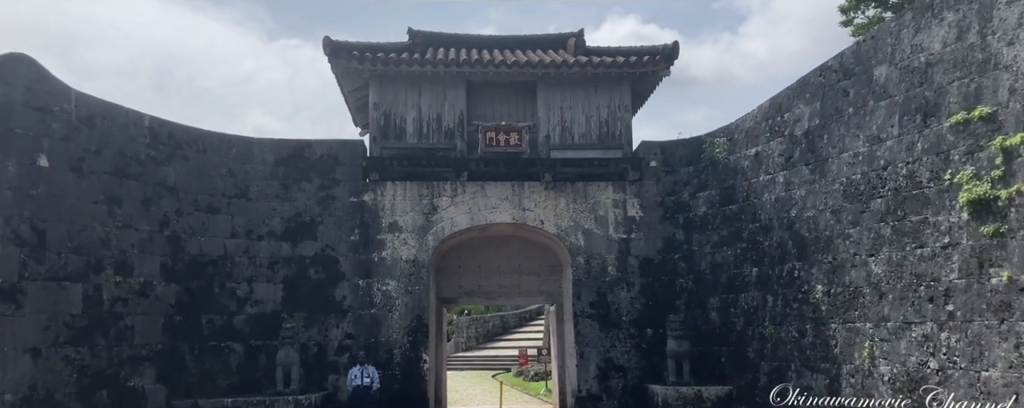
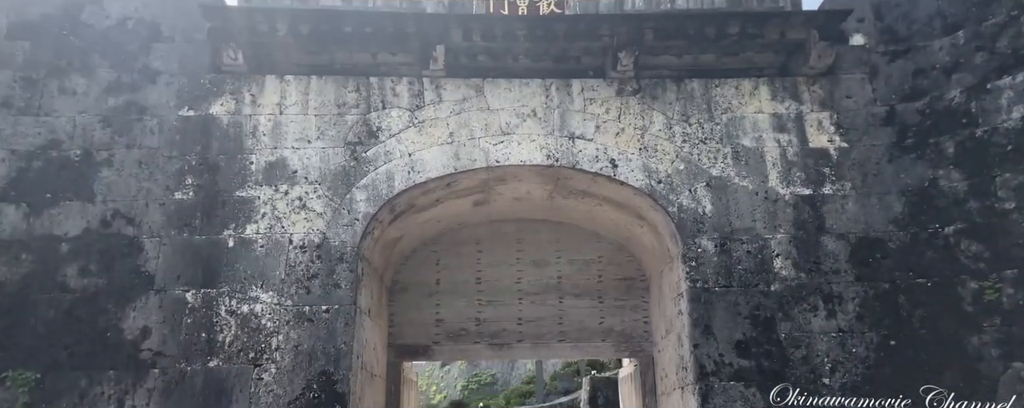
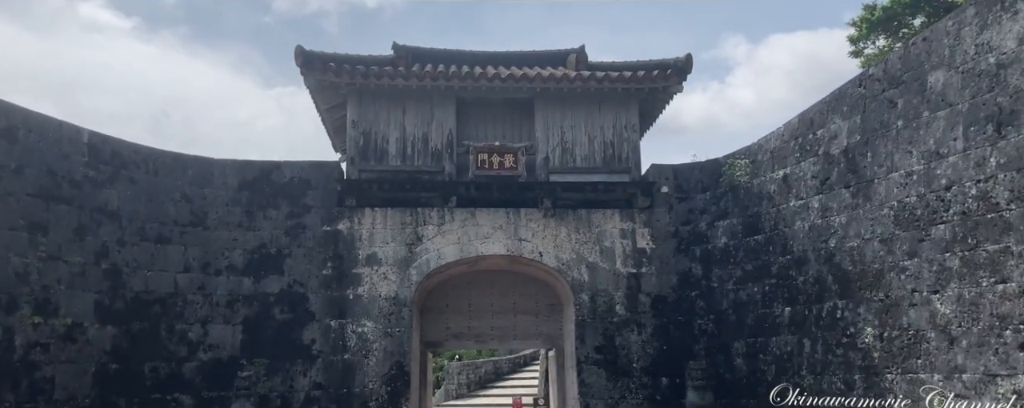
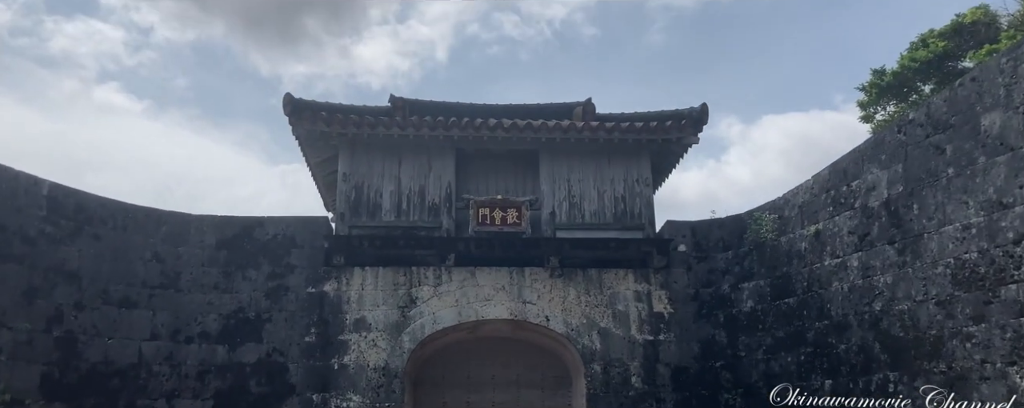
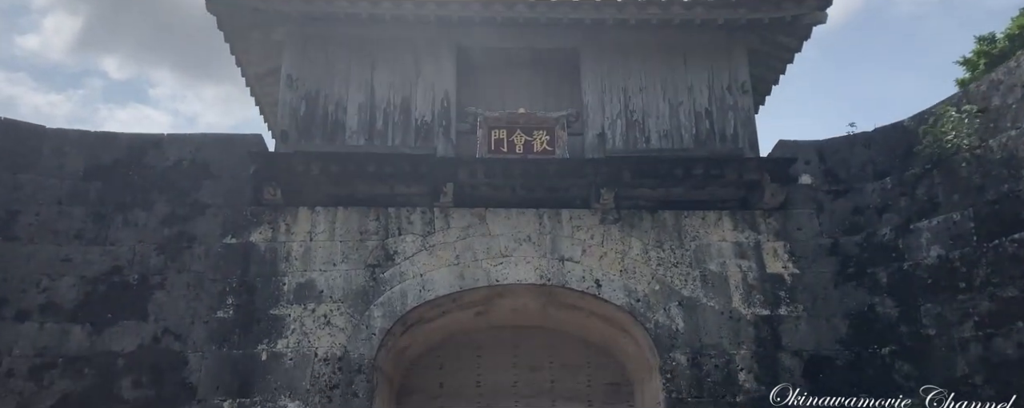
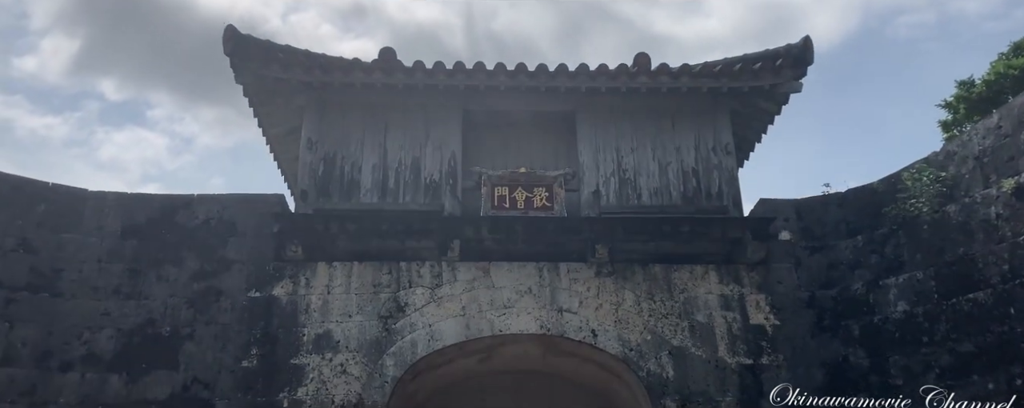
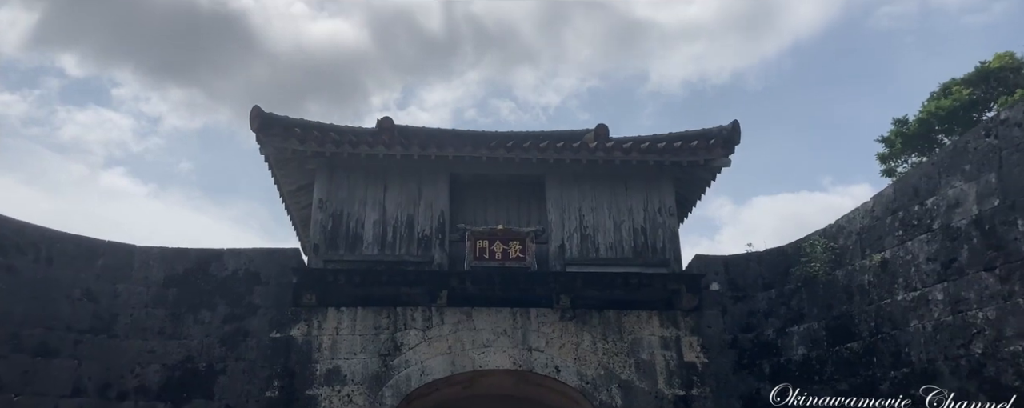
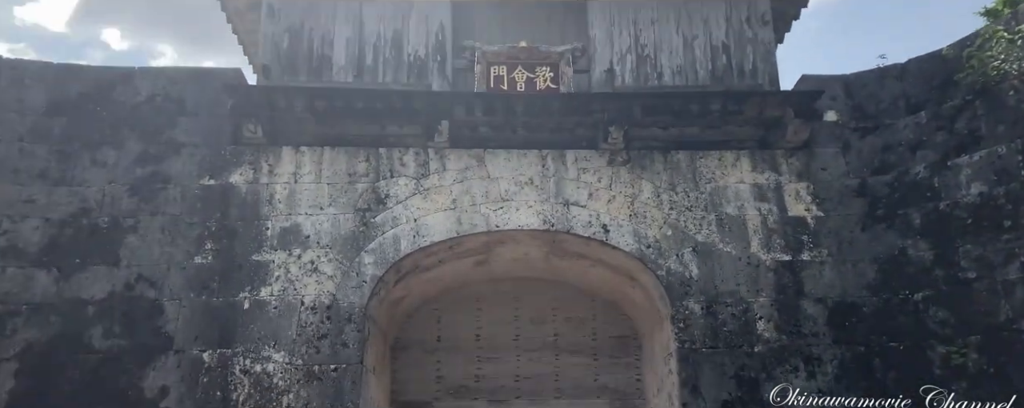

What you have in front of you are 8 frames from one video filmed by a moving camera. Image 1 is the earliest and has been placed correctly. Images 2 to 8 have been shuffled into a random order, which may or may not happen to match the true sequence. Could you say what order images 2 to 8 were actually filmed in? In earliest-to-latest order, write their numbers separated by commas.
3, 4, 7, 6, 5, 8, 2
